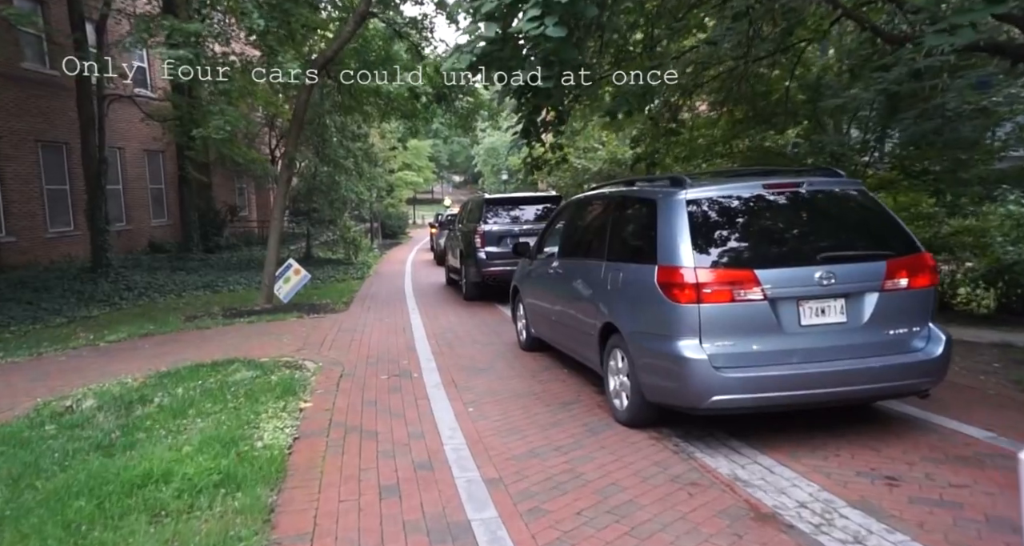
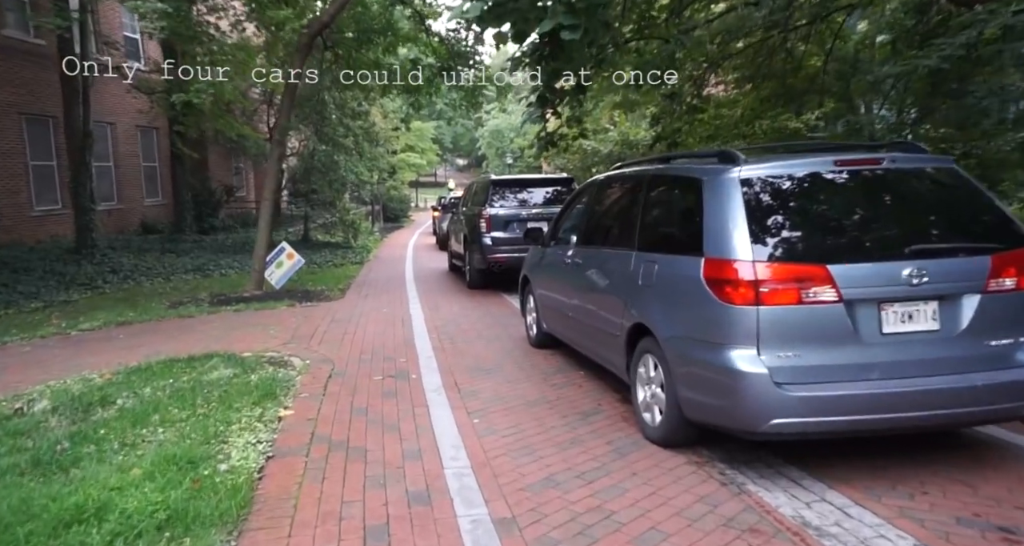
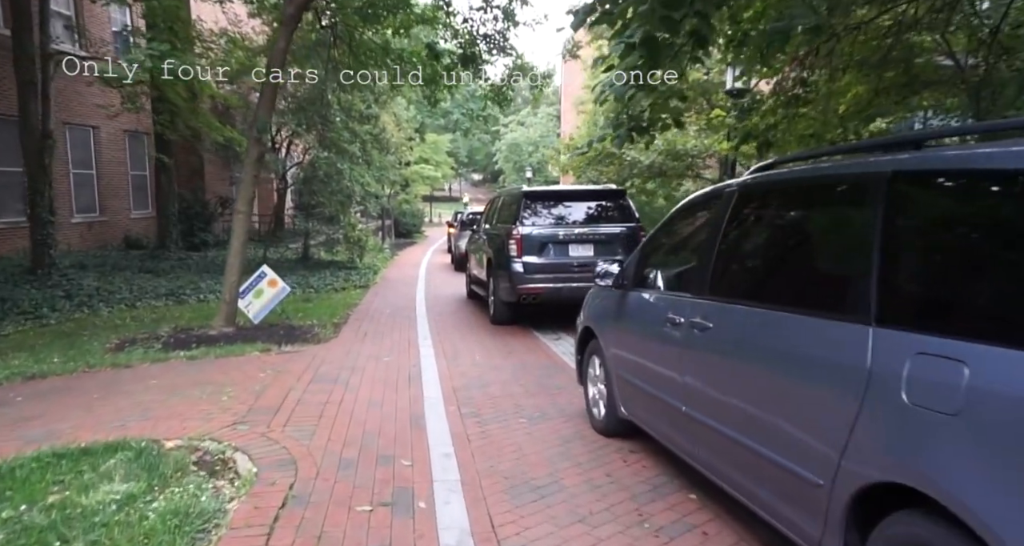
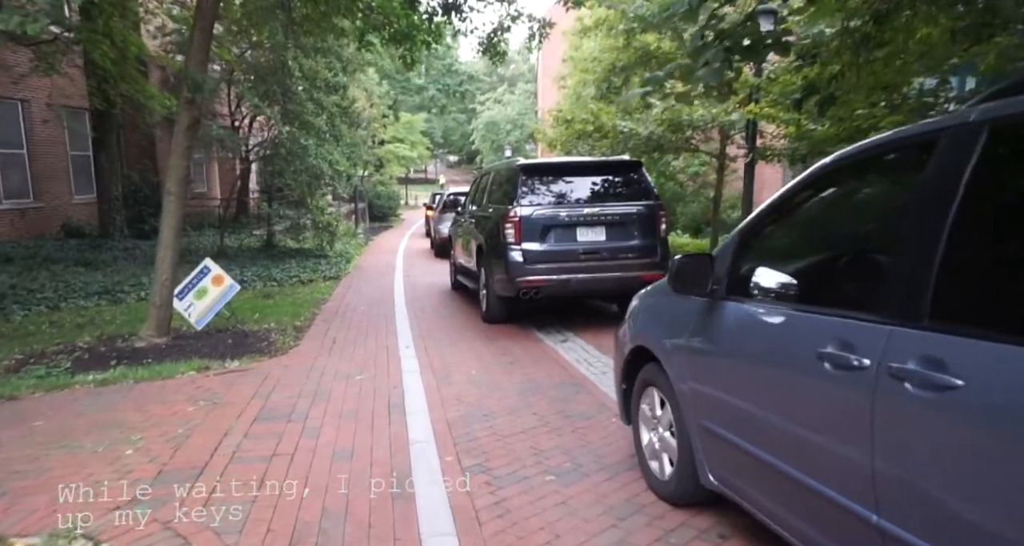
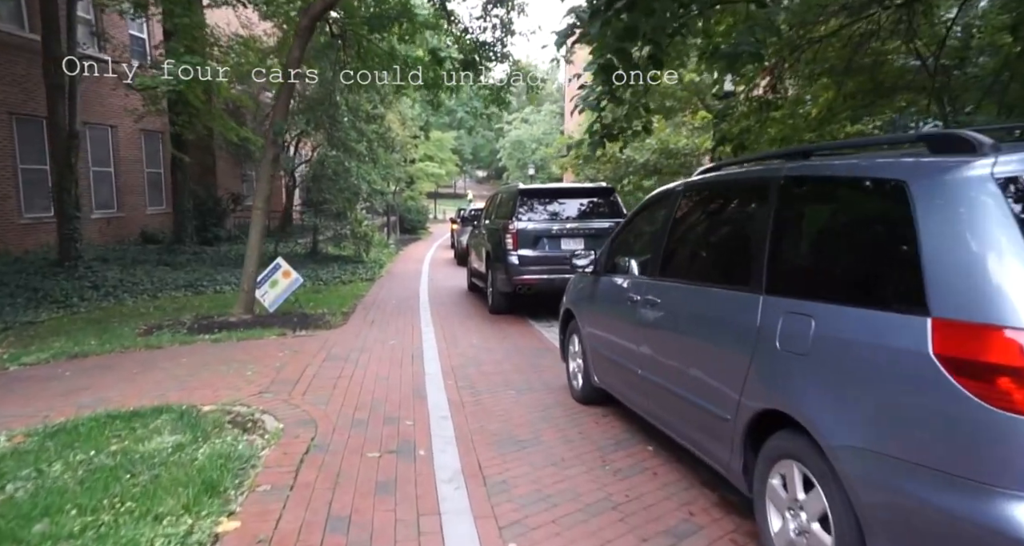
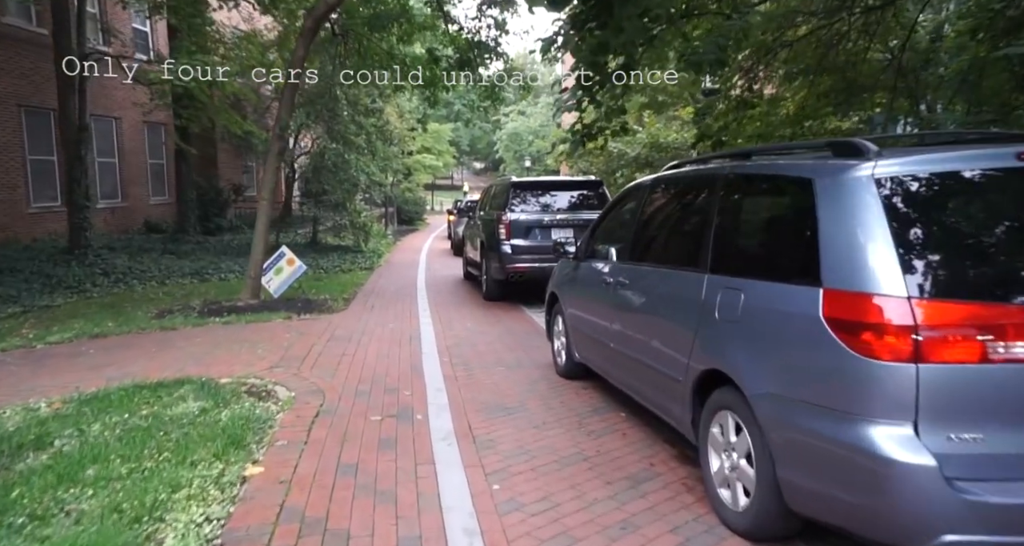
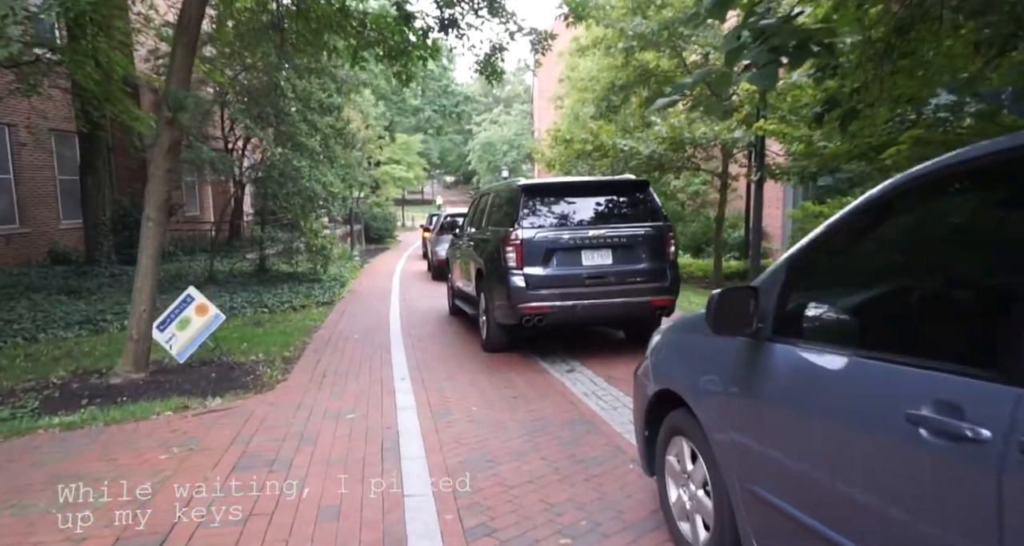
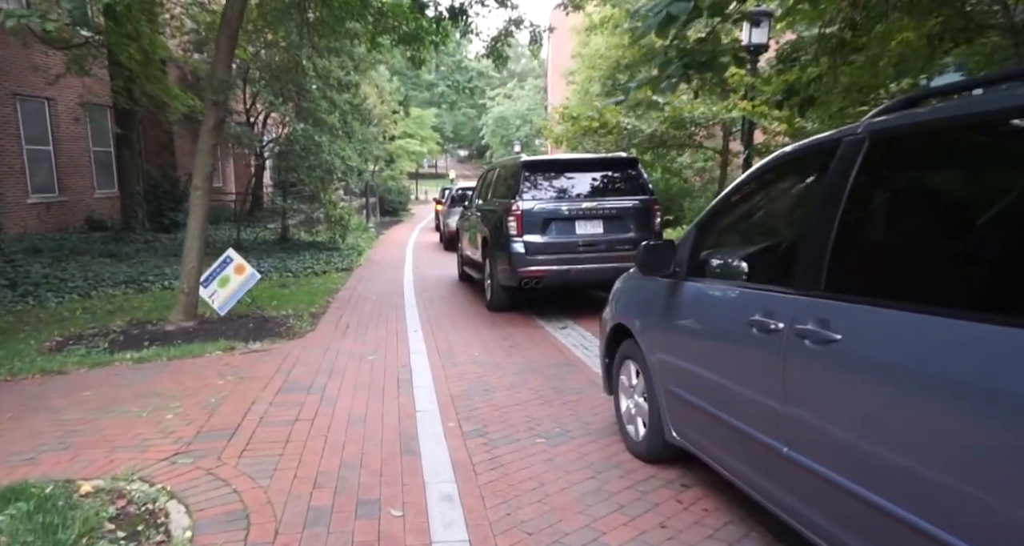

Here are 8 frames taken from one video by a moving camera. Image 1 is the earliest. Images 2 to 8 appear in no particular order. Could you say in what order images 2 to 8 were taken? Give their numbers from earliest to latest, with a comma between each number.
2, 6, 5, 3, 8, 4, 7
